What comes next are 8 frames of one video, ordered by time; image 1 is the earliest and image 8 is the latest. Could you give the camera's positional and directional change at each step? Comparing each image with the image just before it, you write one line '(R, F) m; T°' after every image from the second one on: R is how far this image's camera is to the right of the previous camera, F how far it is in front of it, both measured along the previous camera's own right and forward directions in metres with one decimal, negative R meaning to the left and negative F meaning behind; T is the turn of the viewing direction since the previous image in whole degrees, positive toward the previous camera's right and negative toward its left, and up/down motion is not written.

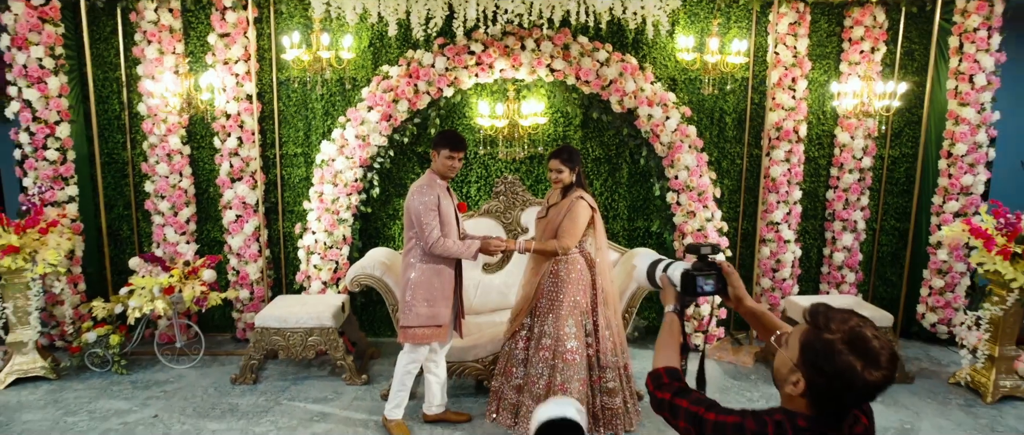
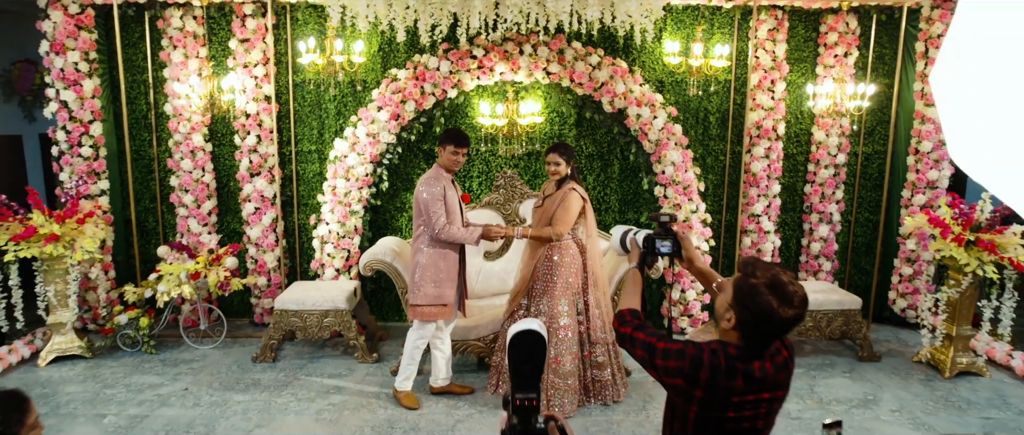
(0.0, -0.3) m; 0°
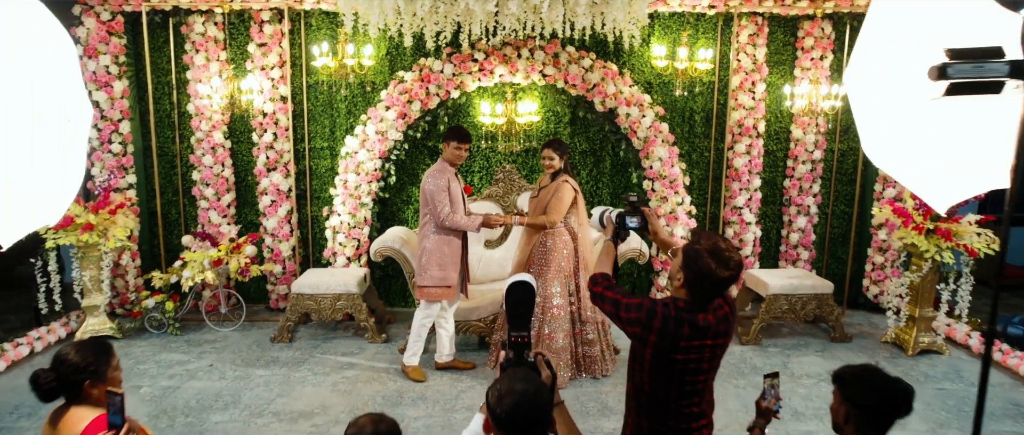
(0.0, -0.3) m; 0°
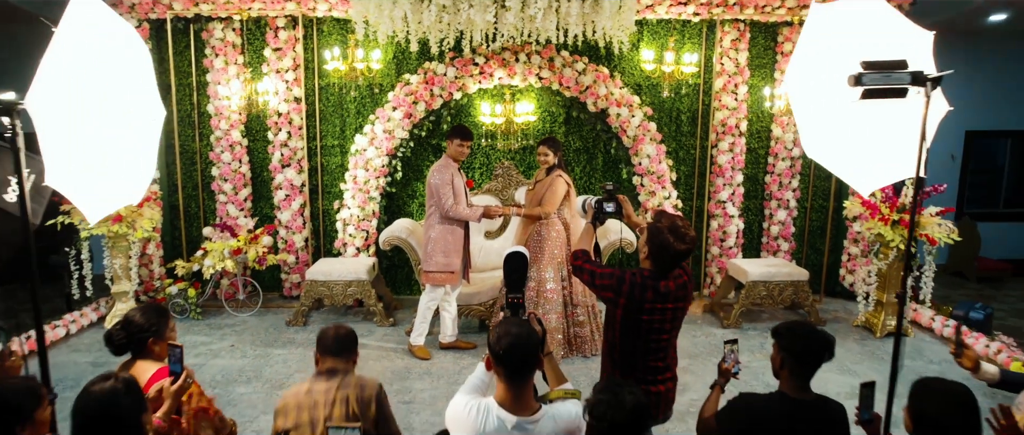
(0.0, -0.3) m; 0°
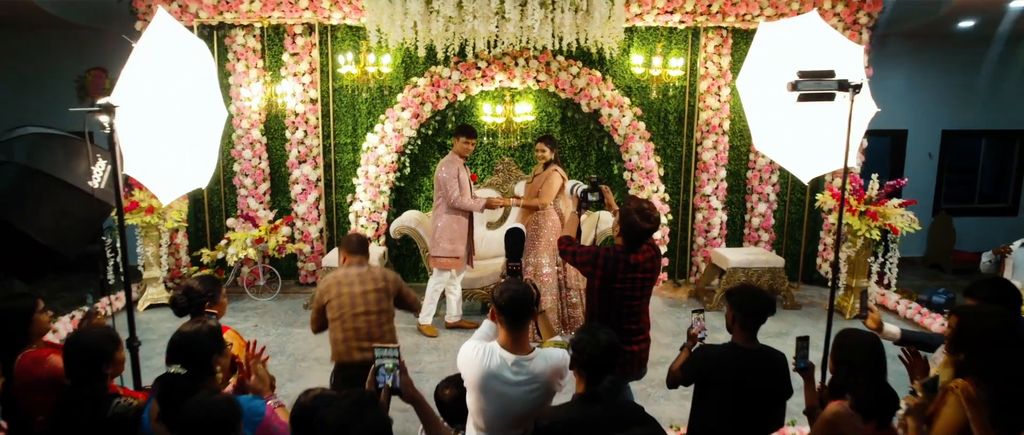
(0.0, -0.4) m; 0°
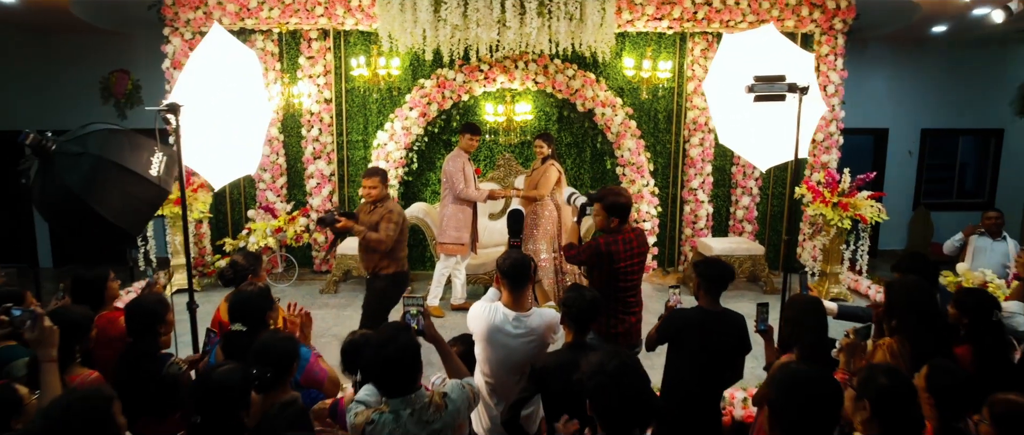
(0.0, -0.4) m; 0°
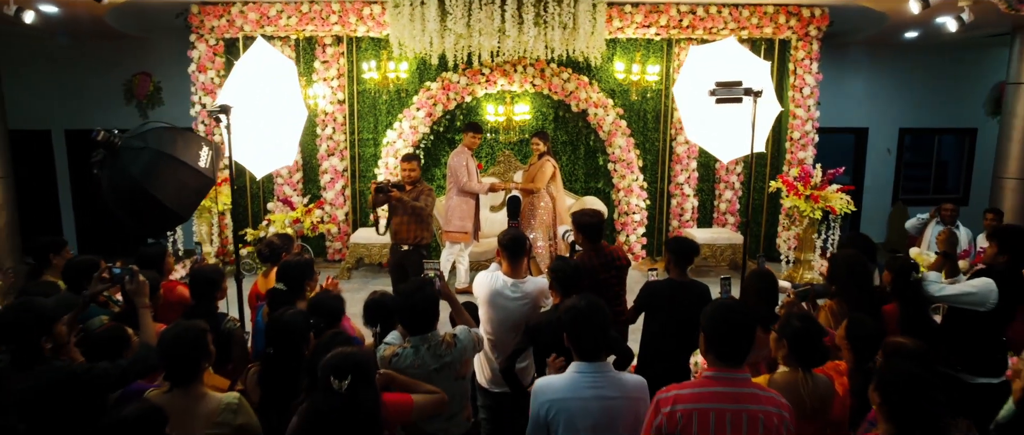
(0.0, -0.5) m; 0°
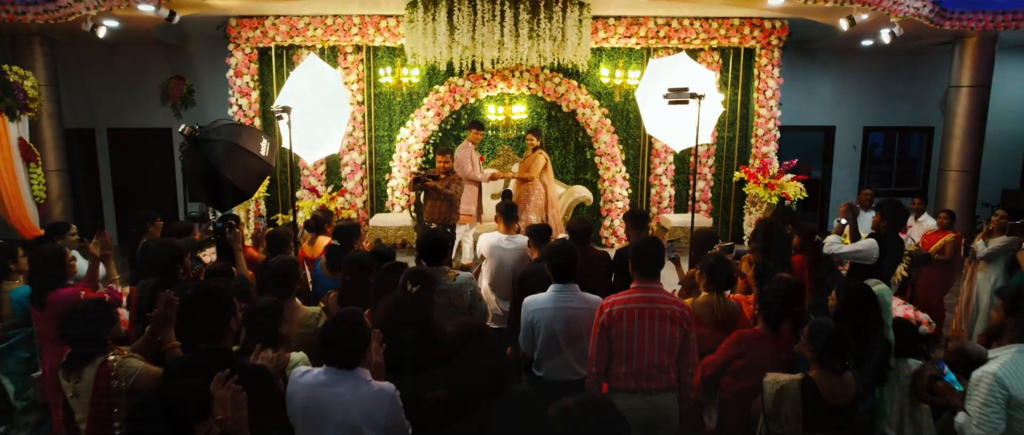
(0.0, -0.9) m; 0°
